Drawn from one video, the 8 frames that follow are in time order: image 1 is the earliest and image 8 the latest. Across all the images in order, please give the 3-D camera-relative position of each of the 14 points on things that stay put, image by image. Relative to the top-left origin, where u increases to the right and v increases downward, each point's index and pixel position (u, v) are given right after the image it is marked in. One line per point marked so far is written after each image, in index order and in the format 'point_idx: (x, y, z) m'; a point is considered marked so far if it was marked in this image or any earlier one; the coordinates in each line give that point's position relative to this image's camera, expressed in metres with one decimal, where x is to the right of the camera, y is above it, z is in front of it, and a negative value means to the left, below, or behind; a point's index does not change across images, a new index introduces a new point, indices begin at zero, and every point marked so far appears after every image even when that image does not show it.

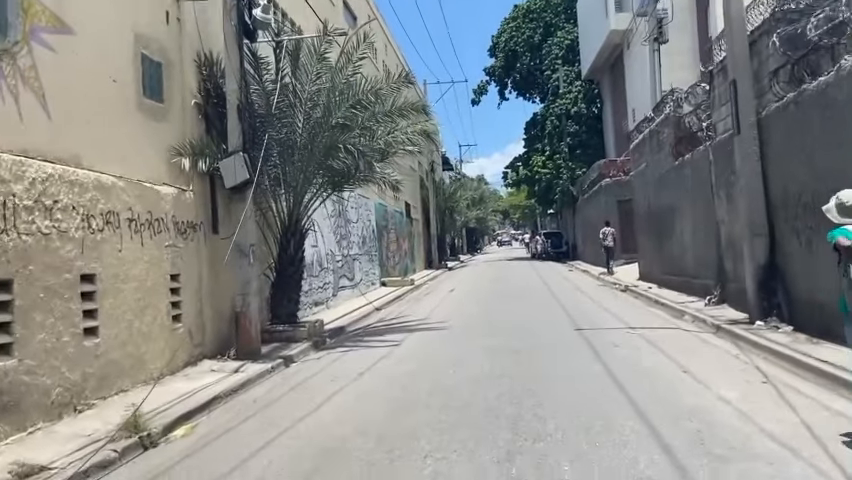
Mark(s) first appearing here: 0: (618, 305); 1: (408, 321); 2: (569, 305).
0: (+6.1, -2.2, +18.2) m
1: (-0.5, -2.3, +16.3) m
2: (+4.6, -2.2, +18.4) m
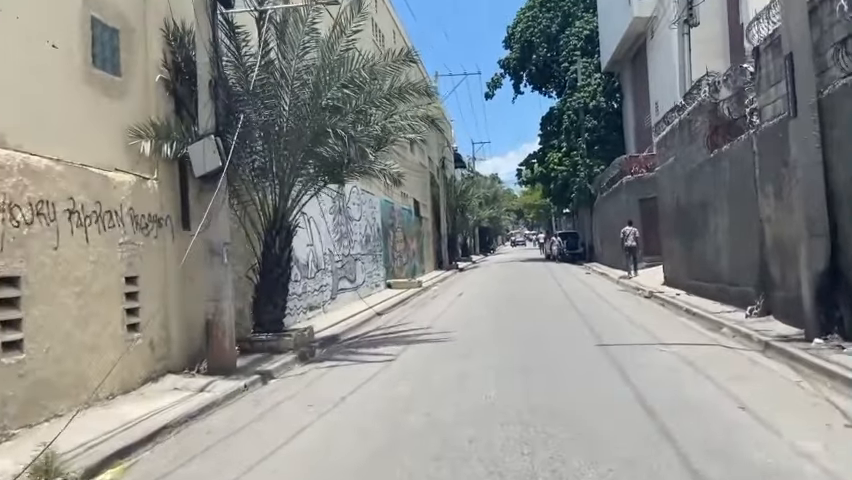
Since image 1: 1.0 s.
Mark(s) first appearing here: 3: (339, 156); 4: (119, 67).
0: (+6.2, -2.2, +16.4) m
1: (-0.4, -2.3, +14.6) m
2: (+4.7, -2.2, +16.6) m
3: (-1.9, +1.8, +12.6) m
4: (-5.1, +2.9, +9.7) m
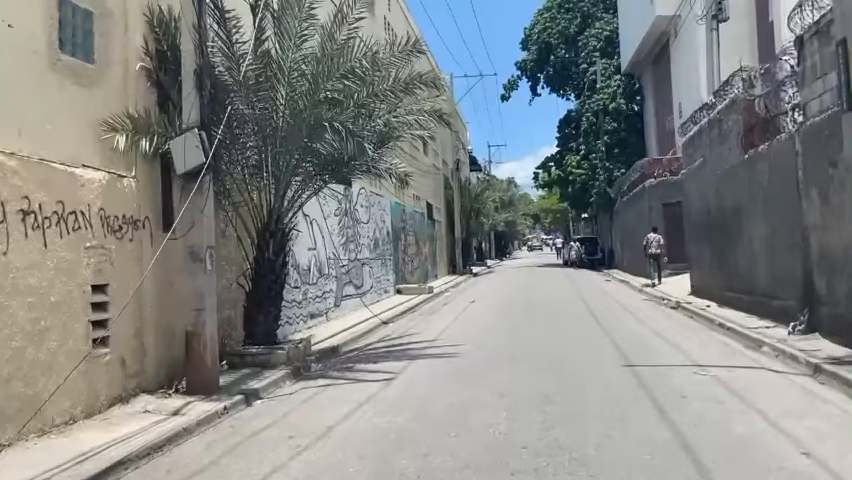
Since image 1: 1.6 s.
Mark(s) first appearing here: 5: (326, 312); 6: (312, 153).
0: (+6.4, -2.4, +15.1) m
1: (-0.3, -2.4, +13.5) m
2: (+4.9, -2.4, +15.4) m
3: (-1.8, +1.7, +11.5) m
4: (-5.1, +2.9, +8.8) m
5: (-3.1, -2.3, +18.0) m
6: (-2.3, +1.7, +11.6) m
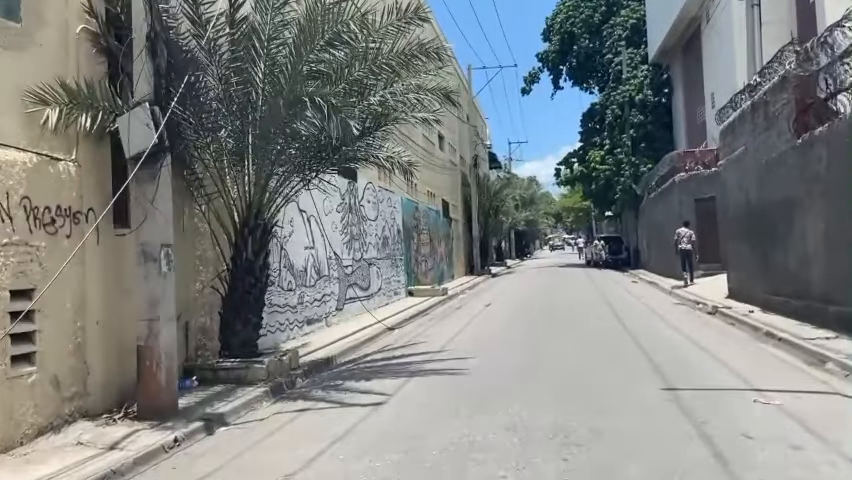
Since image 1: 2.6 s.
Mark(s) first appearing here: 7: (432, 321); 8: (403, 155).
0: (+6.6, -2.3, +13.2) m
1: (-0.2, -2.3, +11.8) m
2: (+5.1, -2.3, +13.5) m
3: (-1.7, +1.8, +9.9) m
4: (-5.1, +2.9, +7.3) m
5: (-2.8, -2.2, +16.4) m
6: (-2.2, +1.7, +10.0) m
7: (+0.2, -2.6, +18.4) m
8: (-0.5, +2.0, +13.6) m
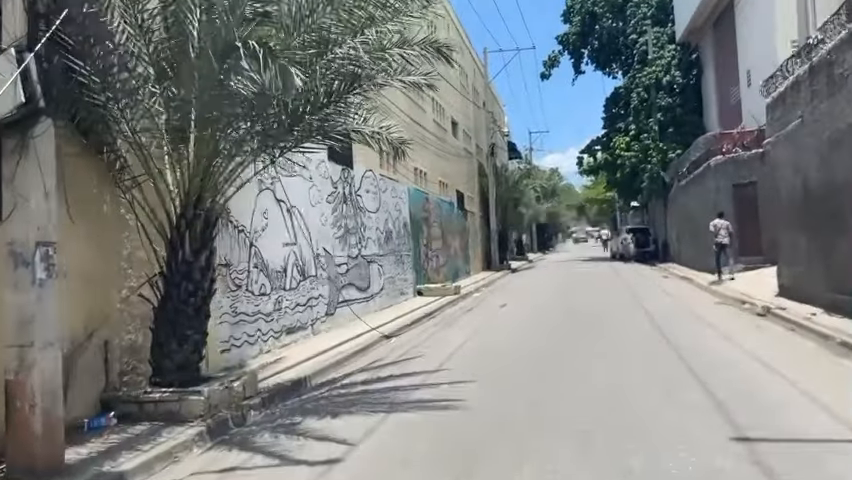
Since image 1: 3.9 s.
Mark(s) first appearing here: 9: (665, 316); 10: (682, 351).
0: (+6.5, -2.2, +10.6) m
1: (-0.3, -2.2, +9.5) m
2: (+5.0, -2.1, +11.0) m
3: (-2.0, +1.9, +7.6) m
4: (-5.5, +2.9, +5.1) m
5: (-2.8, -2.1, +14.2) m
6: (-2.5, +1.8, +7.7) m
7: (+0.3, -2.4, +16.1) m
8: (-0.6, +2.1, +11.2) m
9: (+6.6, -2.1, +16.1) m
10: (+5.0, -2.2, +11.4) m
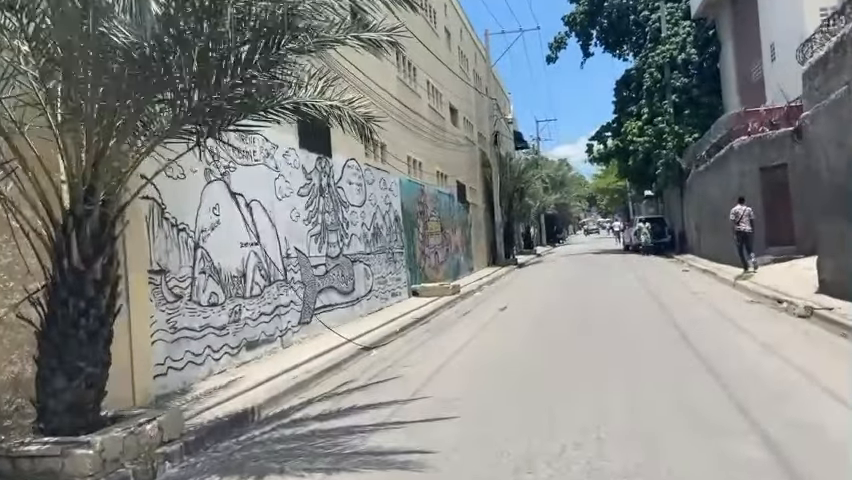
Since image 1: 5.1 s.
0: (+6.1, -2.0, +8.6) m
1: (-0.7, -2.2, +7.6) m
2: (+4.7, -2.0, +9.0) m
3: (-2.5, +1.8, +5.7) m
4: (-6.0, +2.8, +3.3) m
5: (-3.1, -2.0, +12.3) m
6: (-3.0, +1.8, +5.9) m
7: (+0.1, -2.3, +14.2) m
8: (-1.1, +2.2, +9.3) m
9: (+6.4, -1.8, +14.1) m
10: (+4.7, -2.0, +9.4) m
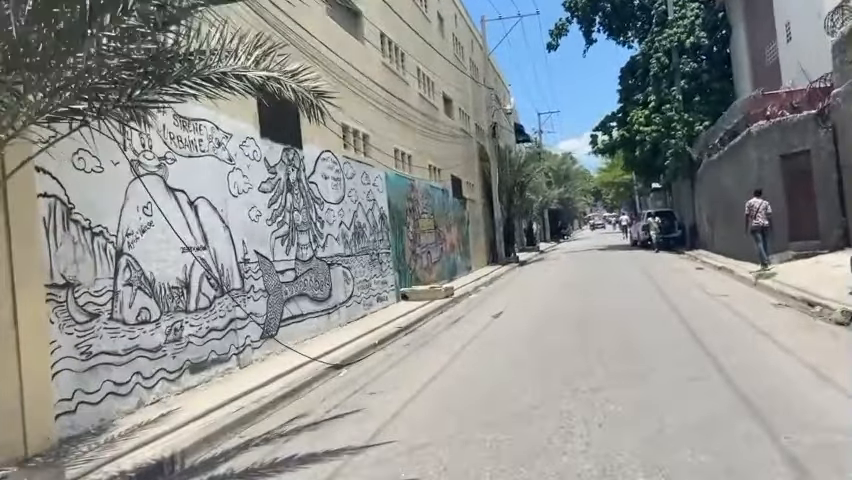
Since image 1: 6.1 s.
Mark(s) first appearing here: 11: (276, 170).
0: (+5.7, -1.9, +6.9) m
1: (-1.1, -2.3, +6.0) m
2: (+4.2, -1.9, +7.3) m
3: (-3.0, +1.8, +4.0) m
4: (-6.6, +2.7, +1.6) m
5: (-3.5, -2.1, +10.7) m
6: (-3.5, +1.7, +4.2) m
7: (-0.3, -2.3, +12.5) m
8: (-1.6, +2.1, +7.6) m
9: (+6.0, -1.8, +12.3) m
10: (+4.2, -2.0, +7.7) m
11: (-3.2, +1.5, +12.8) m
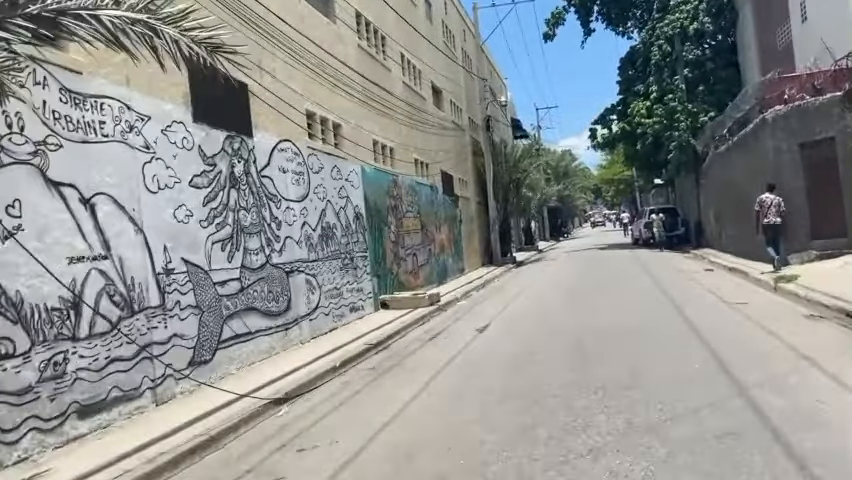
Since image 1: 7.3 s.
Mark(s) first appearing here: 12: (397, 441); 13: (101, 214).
0: (+5.1, -1.9, +4.8) m
1: (-1.7, -2.3, +3.9) m
2: (+3.7, -2.0, +5.3) m
3: (-3.6, +1.7, +2.0) m
4: (-7.2, +2.5, -0.4) m
5: (-4.1, -2.2, +8.6) m
6: (-4.1, +1.6, +2.1) m
7: (-0.9, -2.3, +10.4) m
8: (-2.2, +2.0, +5.6) m
9: (+5.4, -1.8, +10.3) m
10: (+3.7, -2.0, +5.6) m
11: (-3.8, +1.5, +10.7) m
12: (-0.3, -2.2, +6.4) m
13: (-4.5, +0.4, +8.0) m
